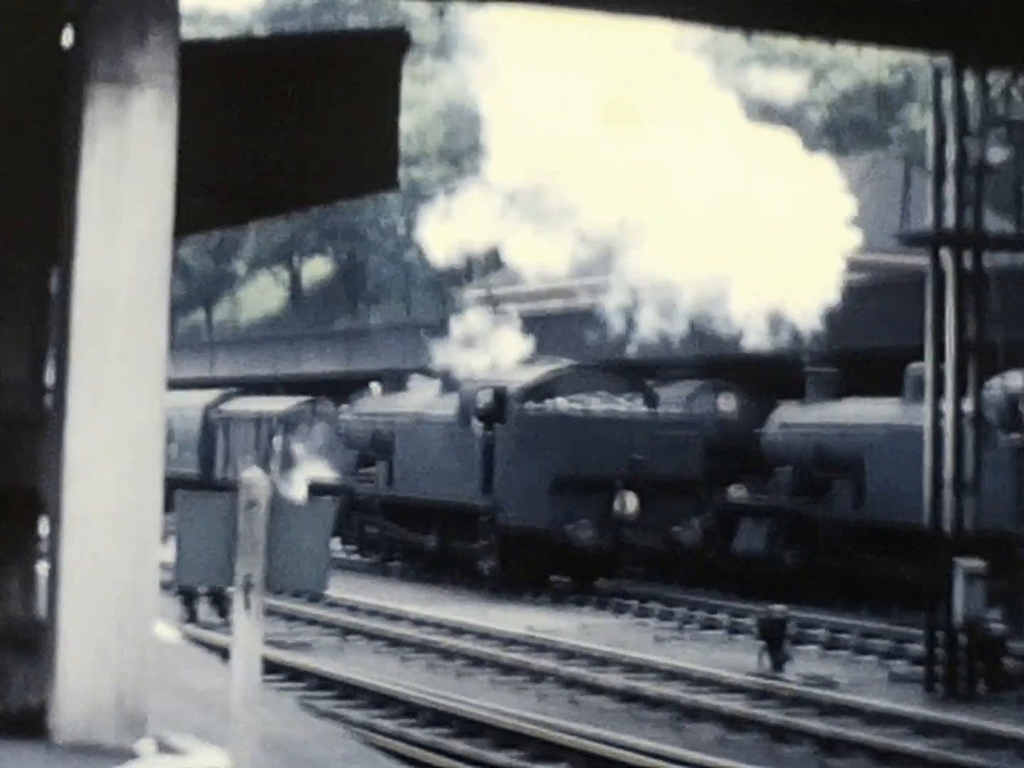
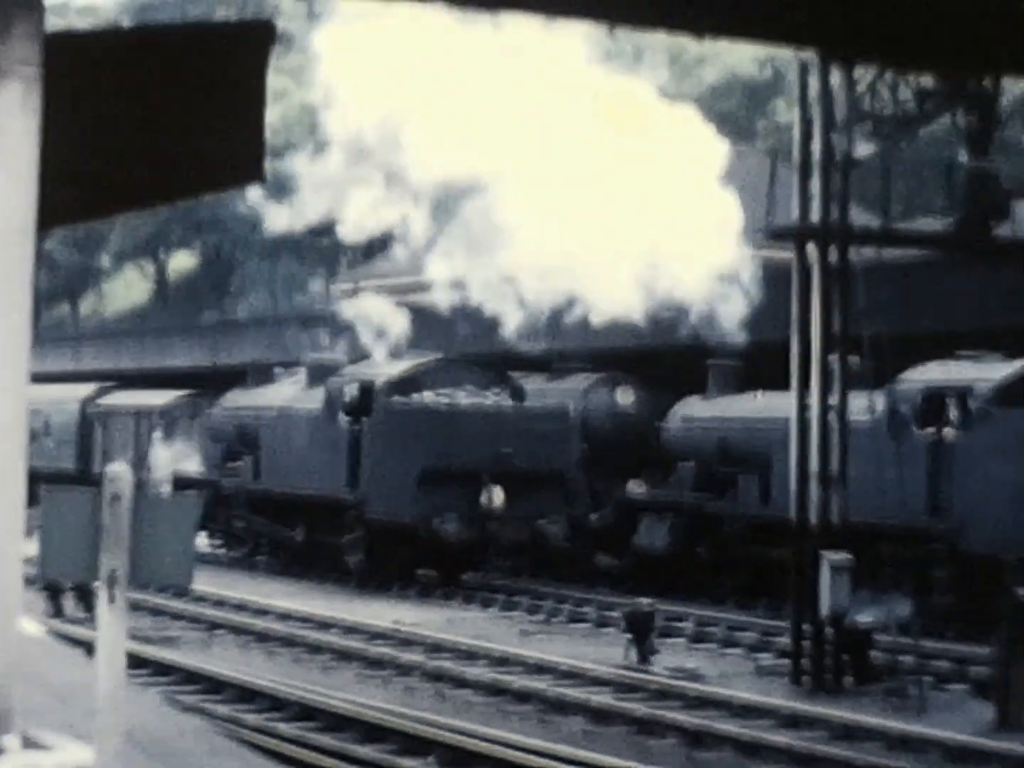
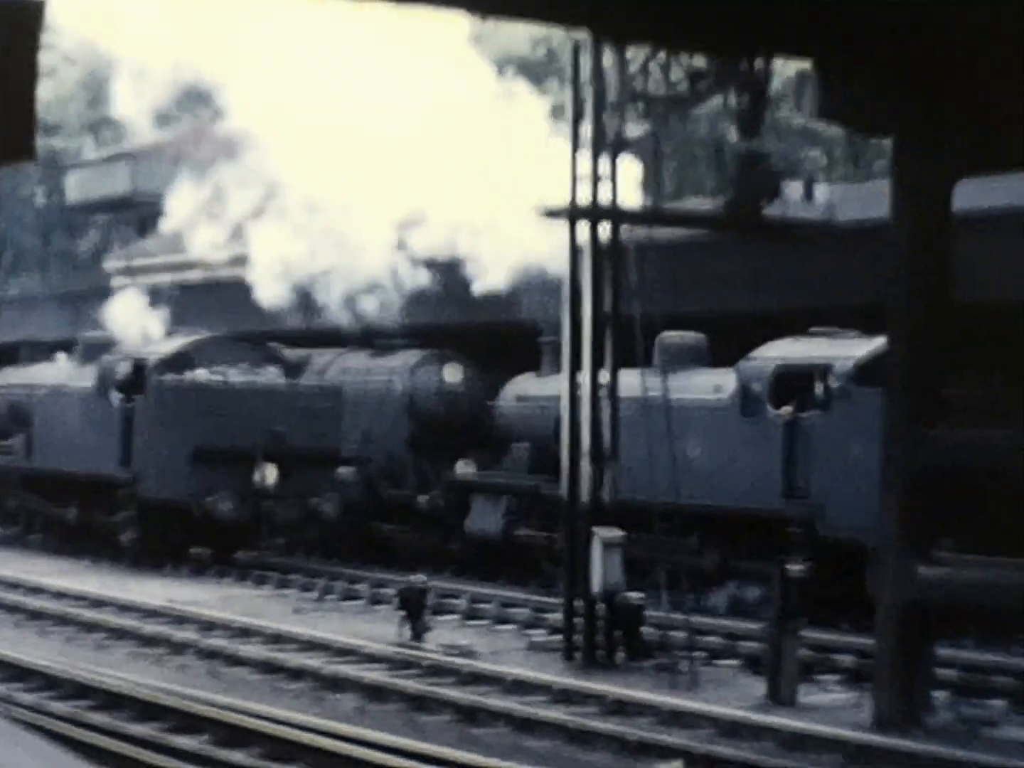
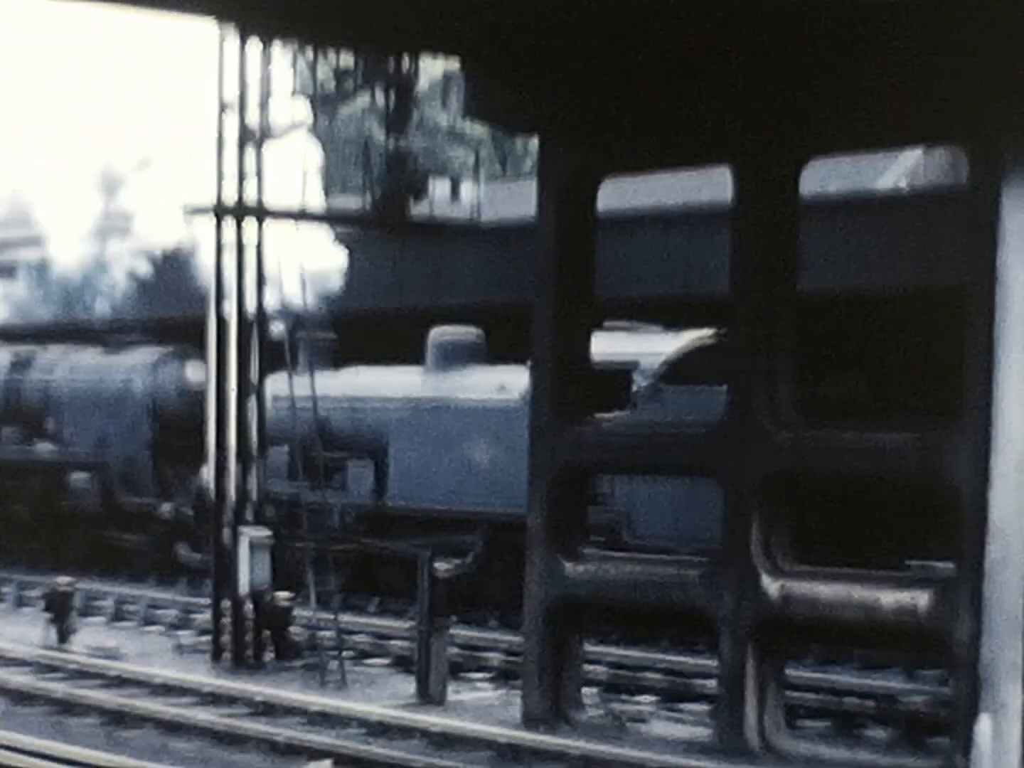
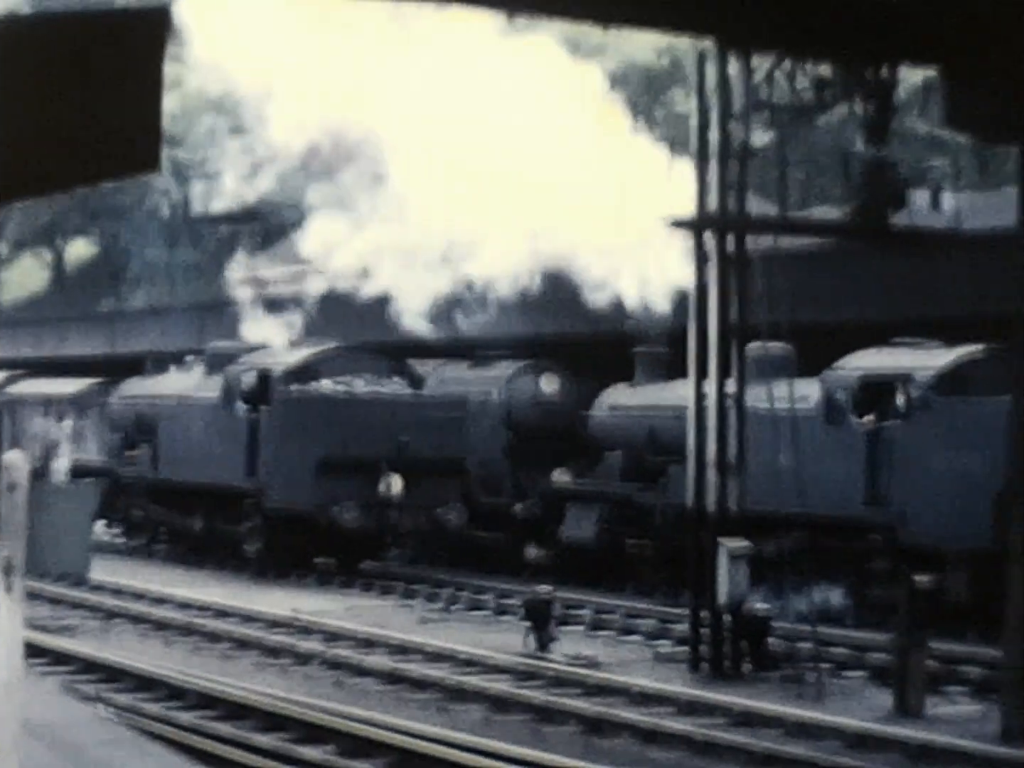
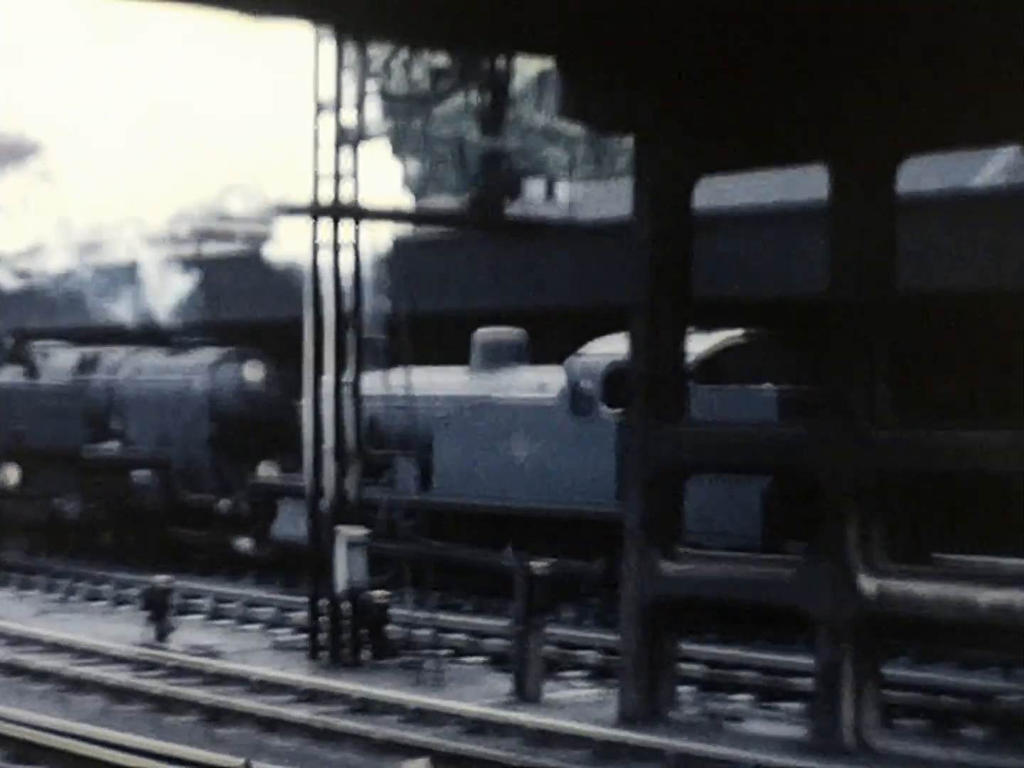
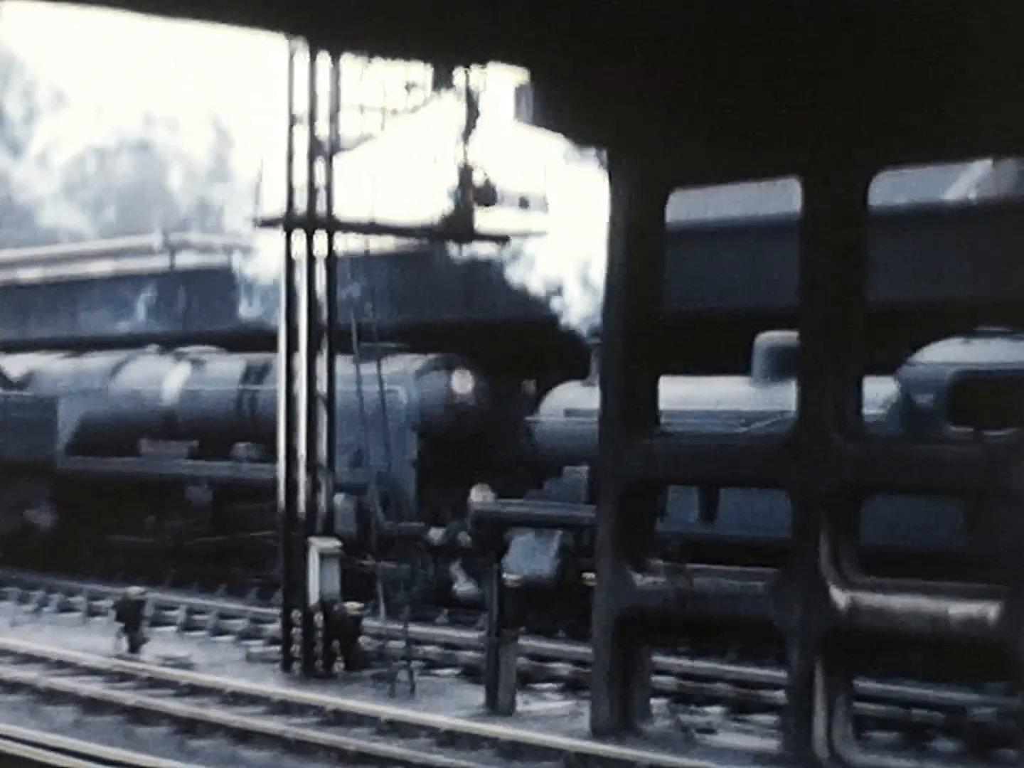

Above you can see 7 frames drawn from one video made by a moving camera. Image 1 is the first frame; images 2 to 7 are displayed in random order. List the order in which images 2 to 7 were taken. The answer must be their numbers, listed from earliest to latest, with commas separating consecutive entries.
2, 5, 3, 6, 4, 7
